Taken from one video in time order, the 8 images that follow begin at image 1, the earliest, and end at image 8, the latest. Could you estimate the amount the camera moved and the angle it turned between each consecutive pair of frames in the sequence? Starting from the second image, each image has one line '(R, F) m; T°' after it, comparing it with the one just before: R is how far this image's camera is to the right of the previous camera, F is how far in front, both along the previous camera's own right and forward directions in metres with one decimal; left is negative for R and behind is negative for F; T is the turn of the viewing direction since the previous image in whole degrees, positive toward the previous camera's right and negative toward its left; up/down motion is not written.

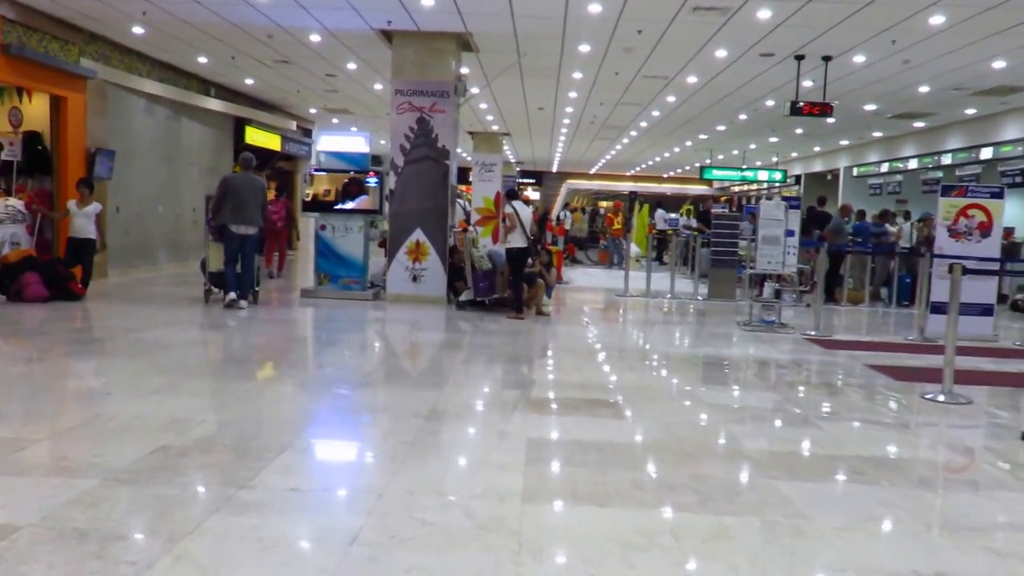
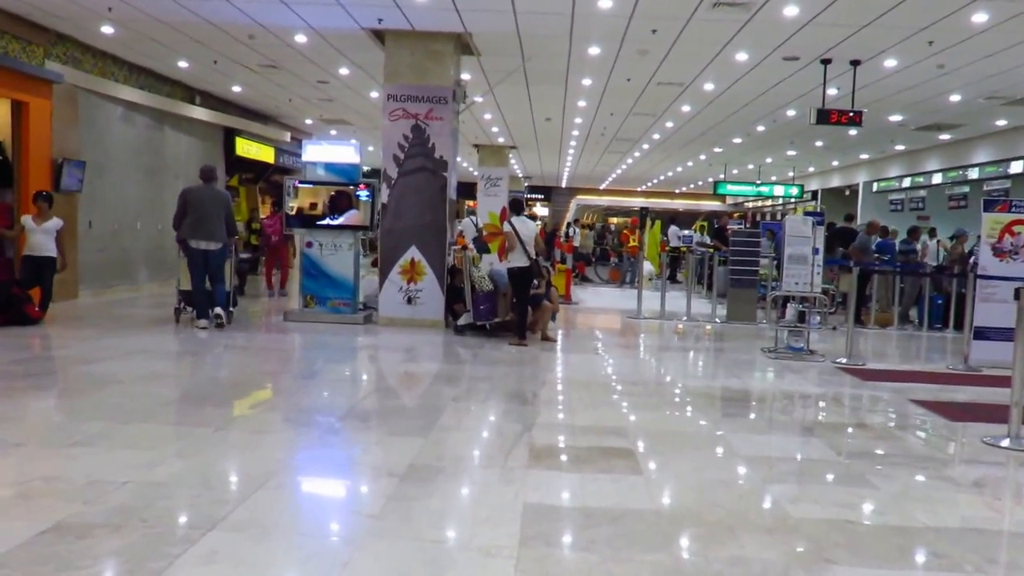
(+0.1, +0.8) m; -1°
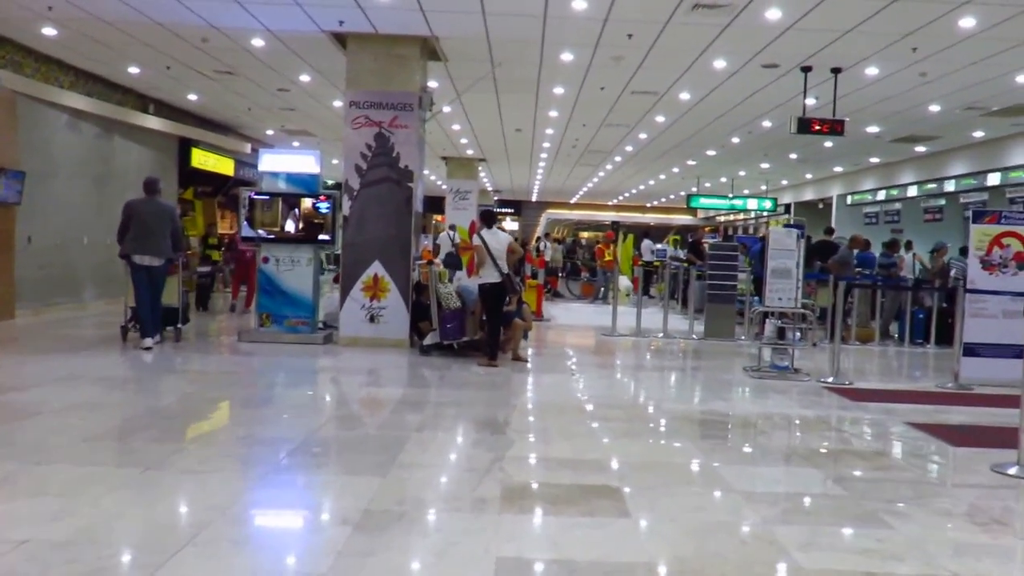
(0.0, +0.5) m; +2°
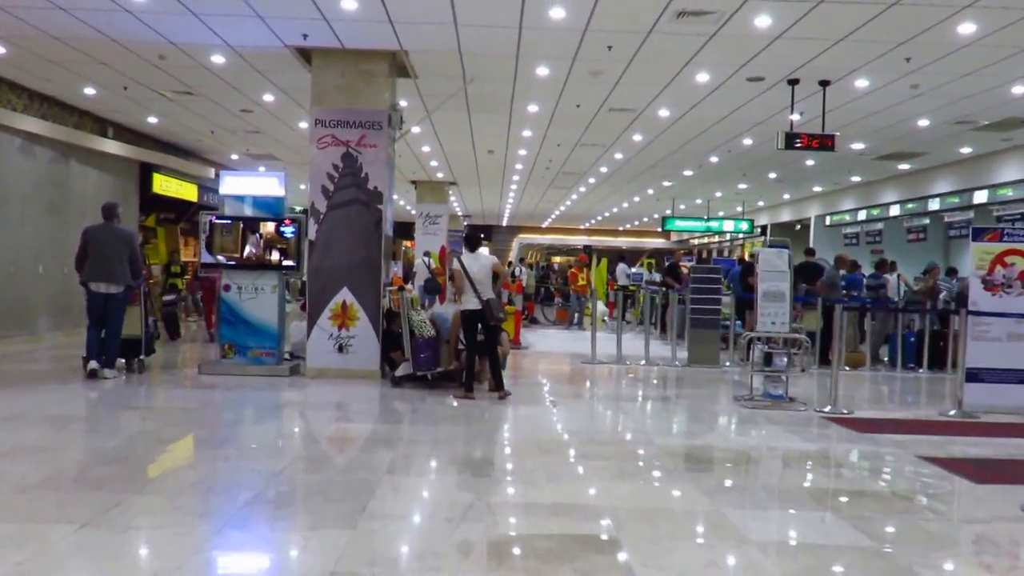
(0.0, +0.5) m; +2°
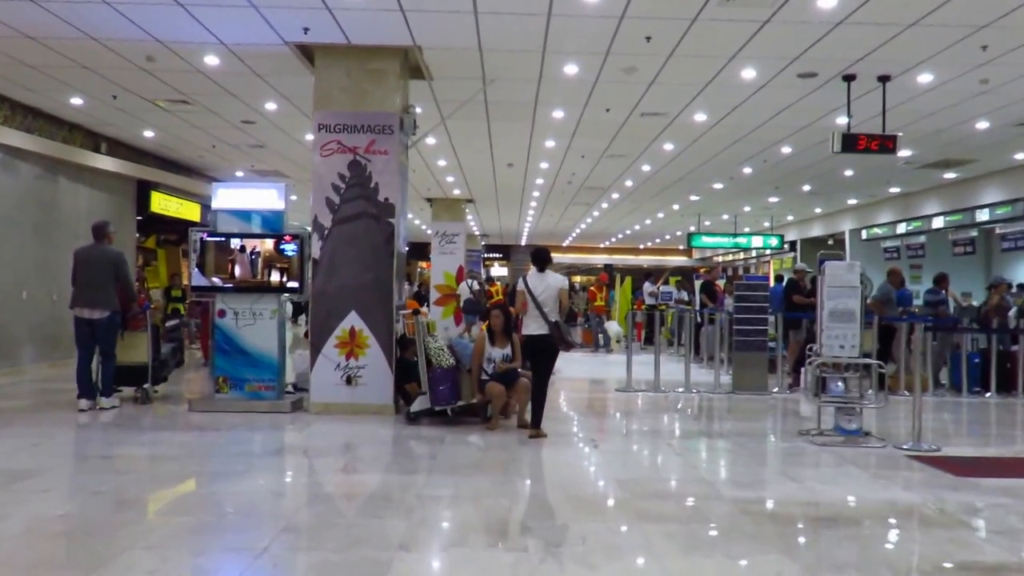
(-0.1, +0.9) m; -1°
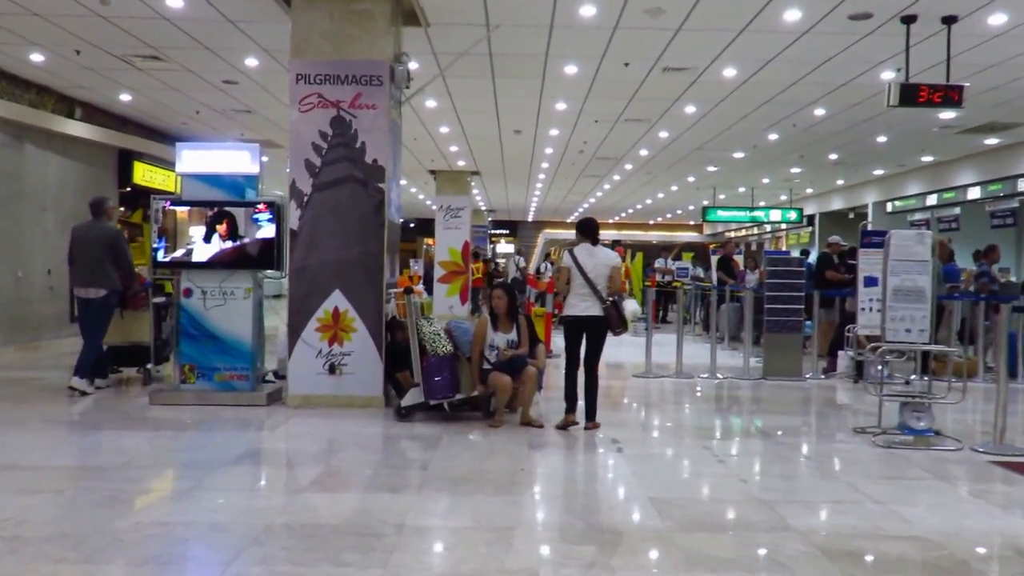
(0.0, +1.0) m; 0°
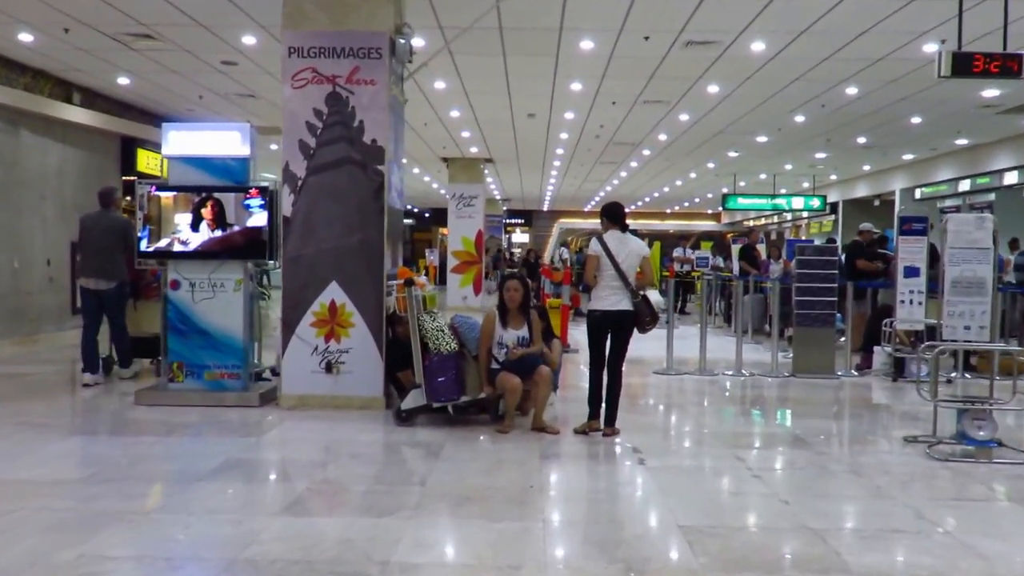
(0.0, +0.5) m; -1°
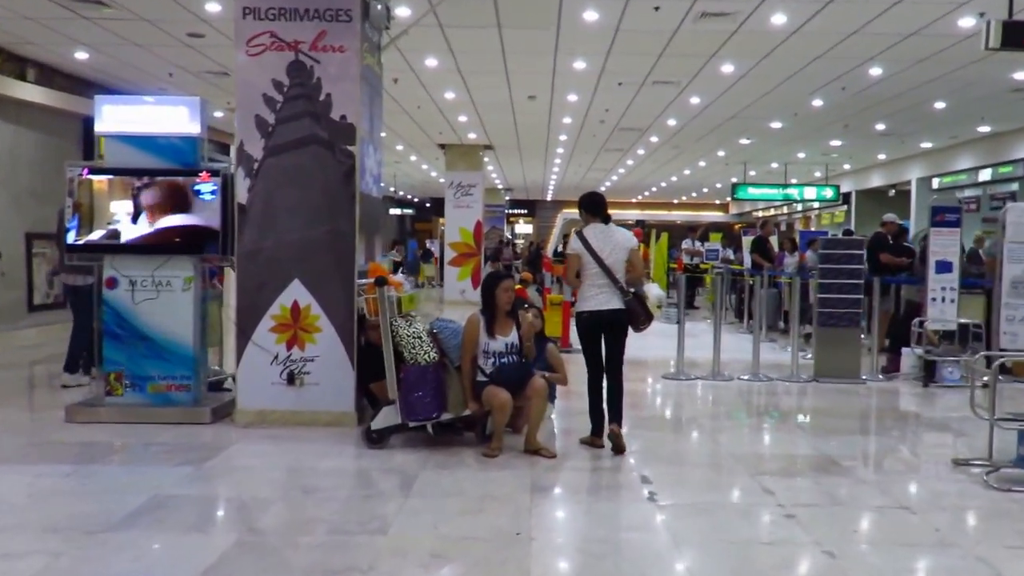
(+0.1, +0.8) m; 0°
